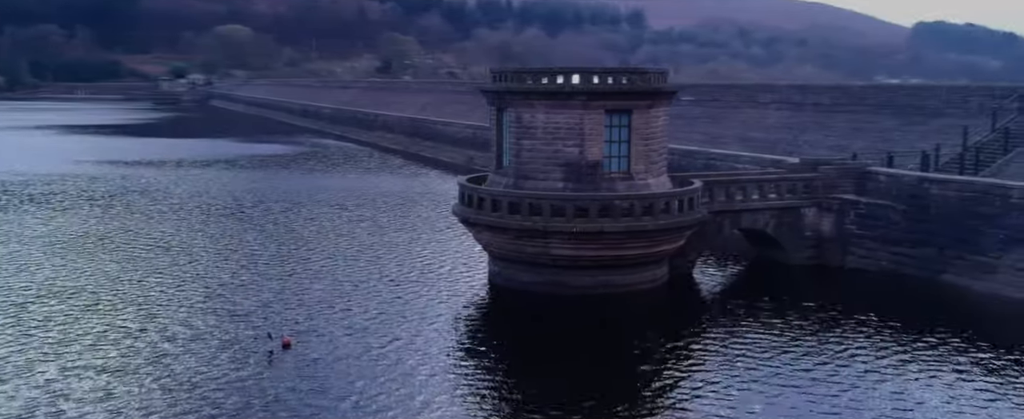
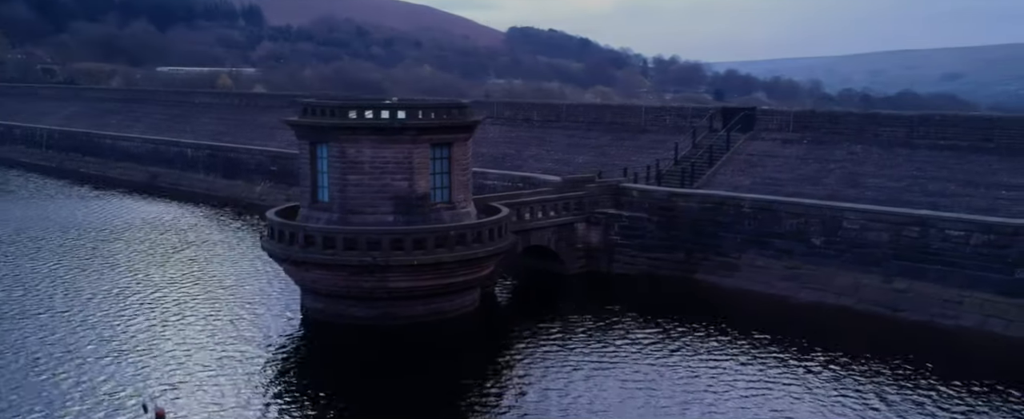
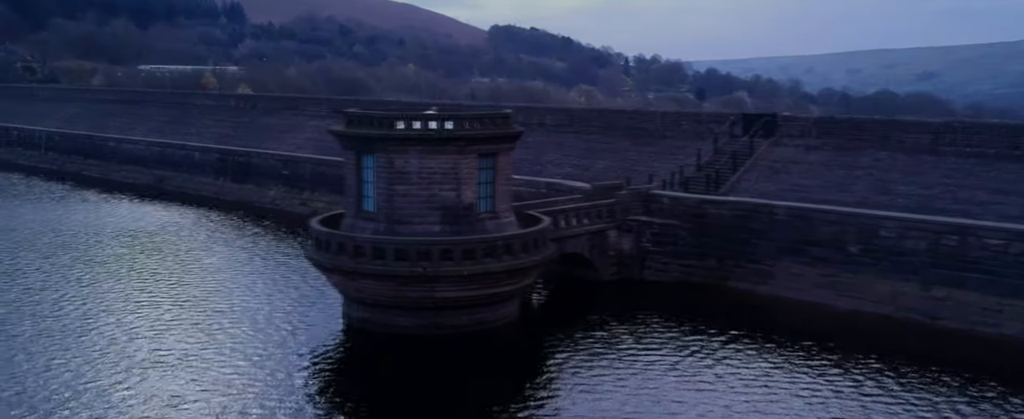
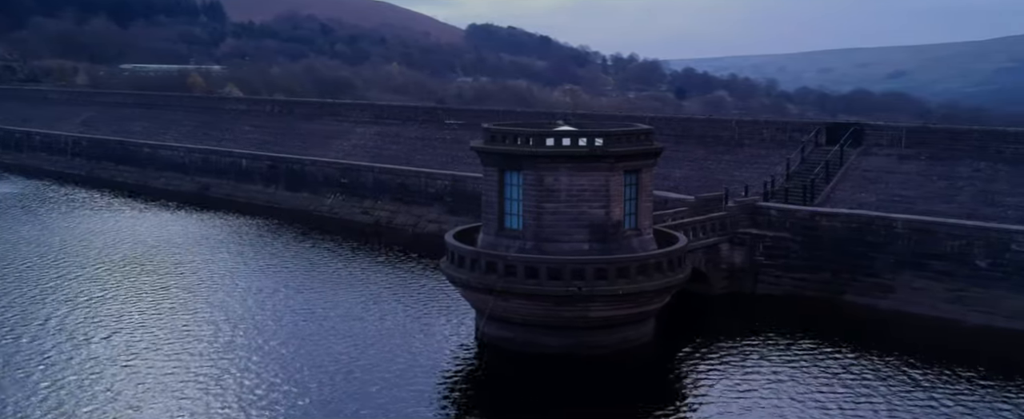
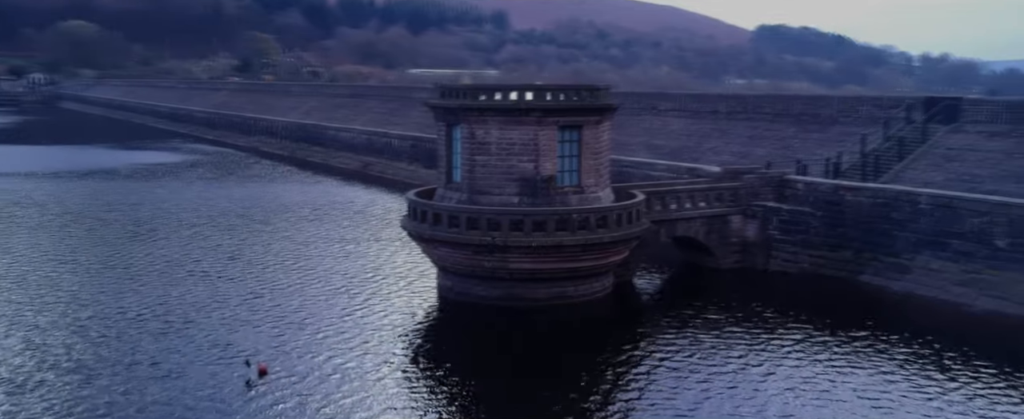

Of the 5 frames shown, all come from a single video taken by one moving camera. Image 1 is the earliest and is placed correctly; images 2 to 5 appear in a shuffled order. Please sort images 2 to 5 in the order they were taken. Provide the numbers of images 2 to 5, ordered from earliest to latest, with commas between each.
5, 2, 3, 4
